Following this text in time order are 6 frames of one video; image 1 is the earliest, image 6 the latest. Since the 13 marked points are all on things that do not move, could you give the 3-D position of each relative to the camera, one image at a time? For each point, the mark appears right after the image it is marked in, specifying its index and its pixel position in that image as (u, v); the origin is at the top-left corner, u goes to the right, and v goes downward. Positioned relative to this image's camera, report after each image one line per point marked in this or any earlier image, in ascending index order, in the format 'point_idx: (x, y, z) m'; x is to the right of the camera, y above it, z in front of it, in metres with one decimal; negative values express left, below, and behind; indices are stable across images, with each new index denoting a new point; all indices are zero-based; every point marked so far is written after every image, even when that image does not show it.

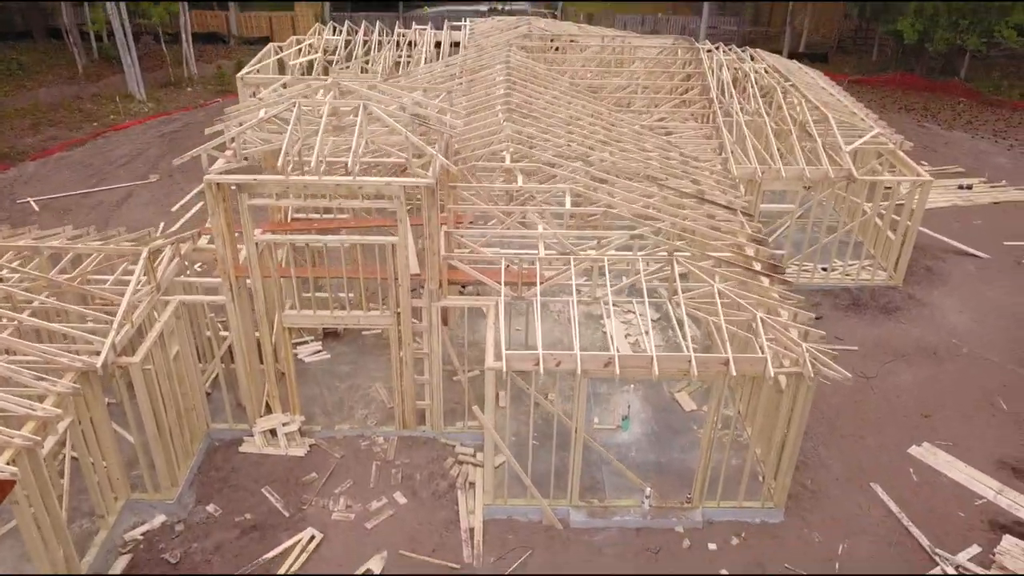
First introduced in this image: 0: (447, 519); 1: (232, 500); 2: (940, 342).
0: (-0.7, -2.5, +8.9) m
1: (-3.1, -2.4, +9.1) m
2: (+6.4, -0.8, +12.2) m
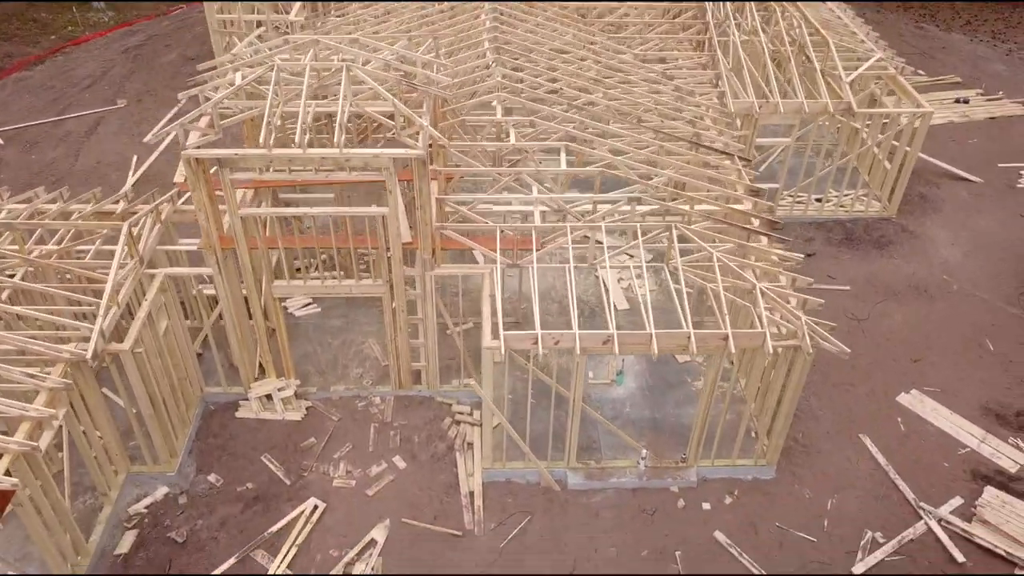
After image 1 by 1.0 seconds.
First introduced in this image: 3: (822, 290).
0: (-0.7, -2.2, +9.0) m
1: (-3.1, -2.1, +9.1) m
2: (+6.3, +0.1, +12.2) m
3: (+4.5, -0.1, +11.9) m
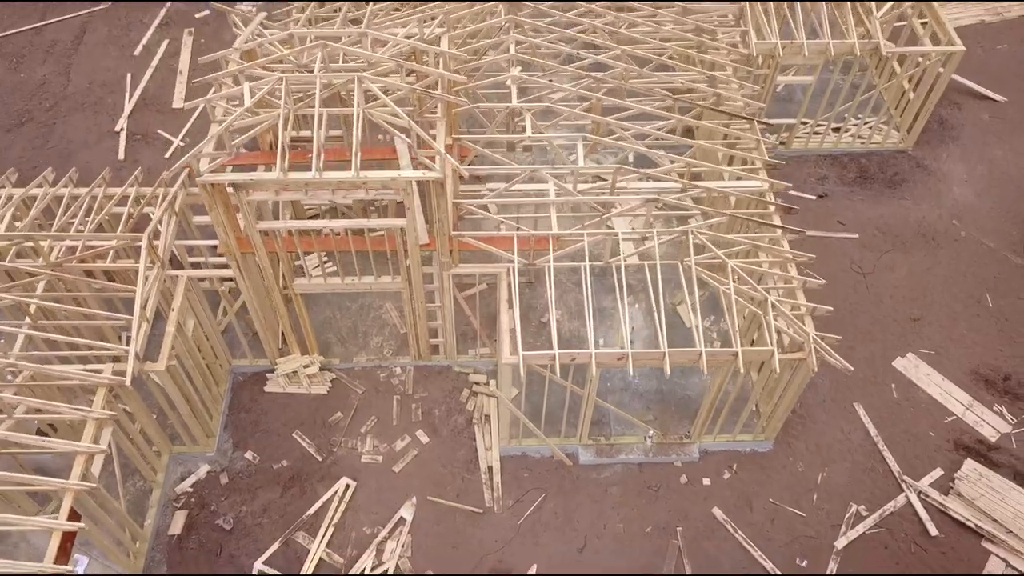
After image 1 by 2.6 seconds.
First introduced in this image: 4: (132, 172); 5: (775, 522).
0: (-0.5, -2.0, +9.7) m
1: (-2.9, -1.9, +9.8) m
2: (+6.5, +1.0, +12.3) m
3: (+4.7, +0.7, +12.1) m
4: (-5.9, +1.8, +12.5) m
5: (+3.0, -2.7, +9.3) m
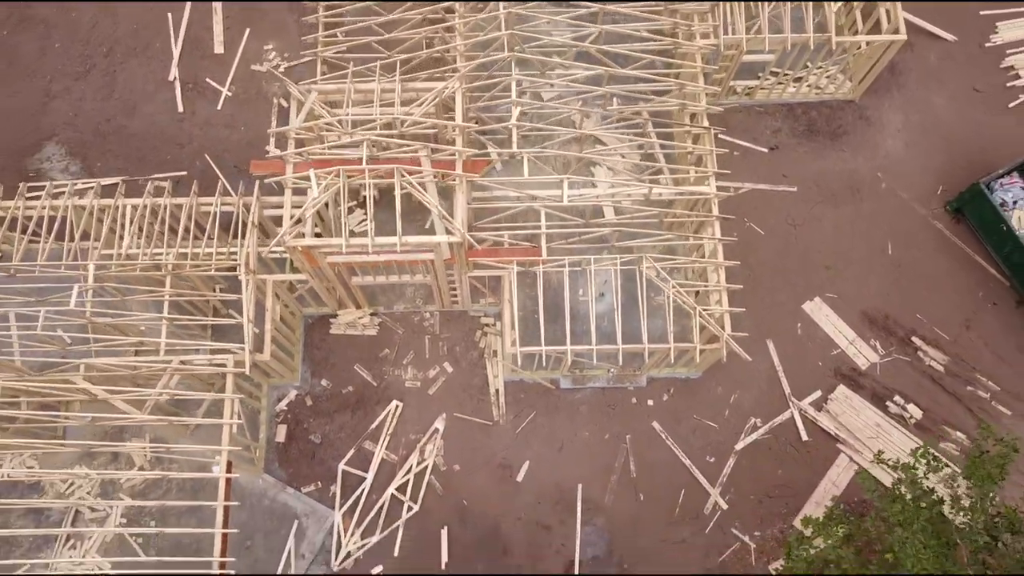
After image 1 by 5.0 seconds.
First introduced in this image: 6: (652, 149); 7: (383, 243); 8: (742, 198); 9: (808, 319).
0: (-0.5, -1.6, +13.6) m
1: (-2.9, -1.5, +13.6) m
2: (+6.5, +2.1, +14.8) m
3: (+4.7, +1.8, +14.7) m
4: (-5.8, +3.0, +14.8) m
5: (+3.0, -2.4, +13.3) m
6: (+2.2, +2.2, +12.9) m
7: (-1.7, +0.6, +10.9) m
8: (+4.1, +1.6, +14.7) m
9: (+5.1, -0.5, +14.0) m
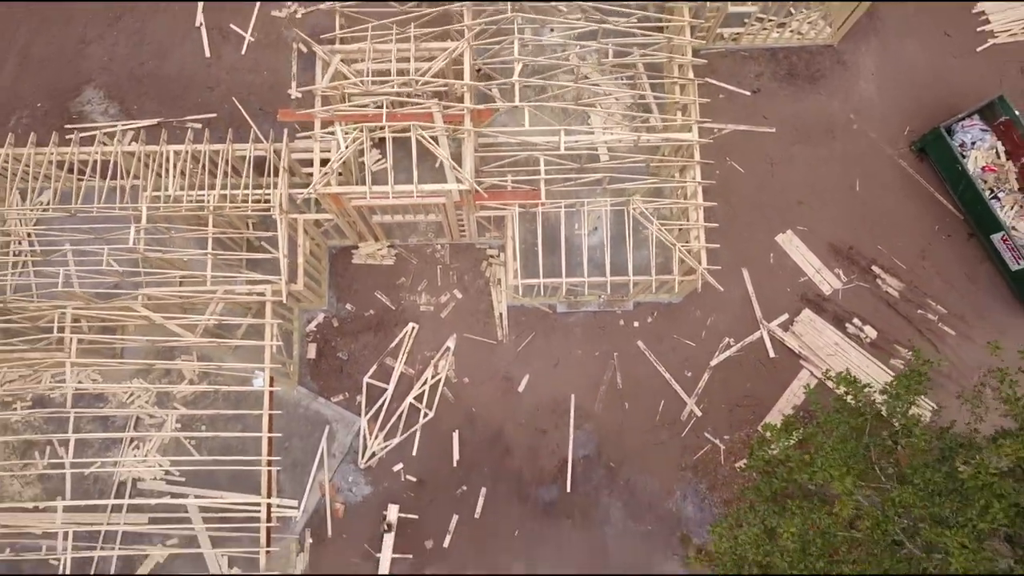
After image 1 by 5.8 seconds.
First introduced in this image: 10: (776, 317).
0: (-0.5, -0.4, +15.3) m
1: (-2.9, -0.2, +15.3) m
2: (+6.6, +3.4, +16.1) m
3: (+4.8, +3.1, +16.1) m
4: (-5.8, +4.3, +16.0) m
5: (+3.1, -1.2, +15.2) m
6: (+2.3, +3.3, +14.3) m
7: (-1.7, +1.5, +12.4) m
8: (+4.2, +3.0, +16.1) m
9: (+5.2, +0.7, +15.6) m
10: (+5.0, -0.6, +15.4) m
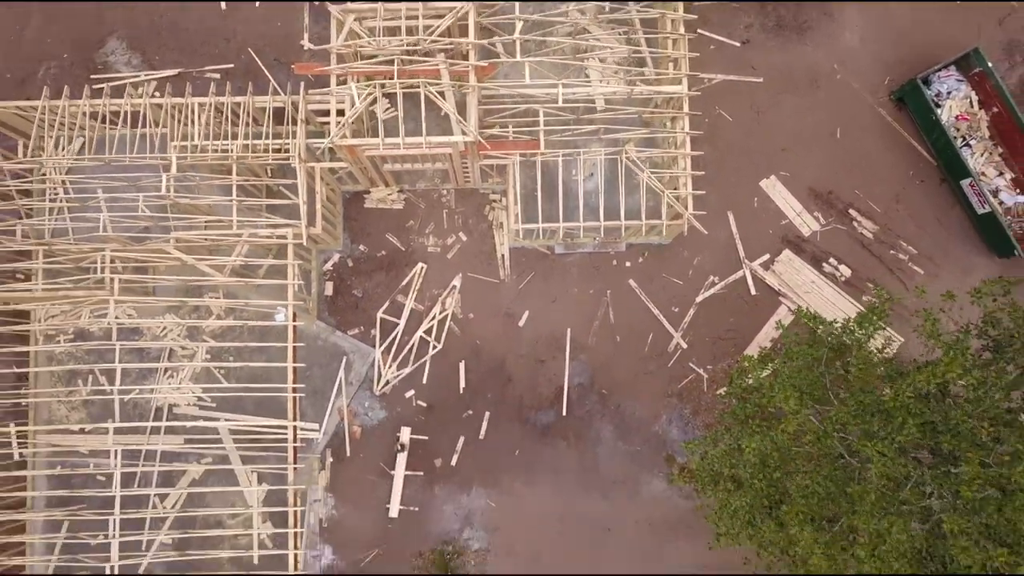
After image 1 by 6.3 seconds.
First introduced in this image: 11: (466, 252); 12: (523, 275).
0: (-0.5, +0.8, +16.5) m
1: (-2.9, +1.0, +16.5) m
2: (+6.6, +4.7, +17.0) m
3: (+4.8, +4.3, +17.0) m
4: (-5.8, +5.5, +16.8) m
5: (+3.1, 0.0, +16.4) m
6: (+2.3, +4.4, +15.1) m
7: (-1.7, +2.4, +13.5) m
8: (+4.2, +4.2, +17.0) m
9: (+5.2, +1.9, +16.7) m
10: (+5.0, +0.6, +16.6) m
11: (-0.9, +0.8, +16.5) m
12: (+0.2, +0.3, +16.5) m
